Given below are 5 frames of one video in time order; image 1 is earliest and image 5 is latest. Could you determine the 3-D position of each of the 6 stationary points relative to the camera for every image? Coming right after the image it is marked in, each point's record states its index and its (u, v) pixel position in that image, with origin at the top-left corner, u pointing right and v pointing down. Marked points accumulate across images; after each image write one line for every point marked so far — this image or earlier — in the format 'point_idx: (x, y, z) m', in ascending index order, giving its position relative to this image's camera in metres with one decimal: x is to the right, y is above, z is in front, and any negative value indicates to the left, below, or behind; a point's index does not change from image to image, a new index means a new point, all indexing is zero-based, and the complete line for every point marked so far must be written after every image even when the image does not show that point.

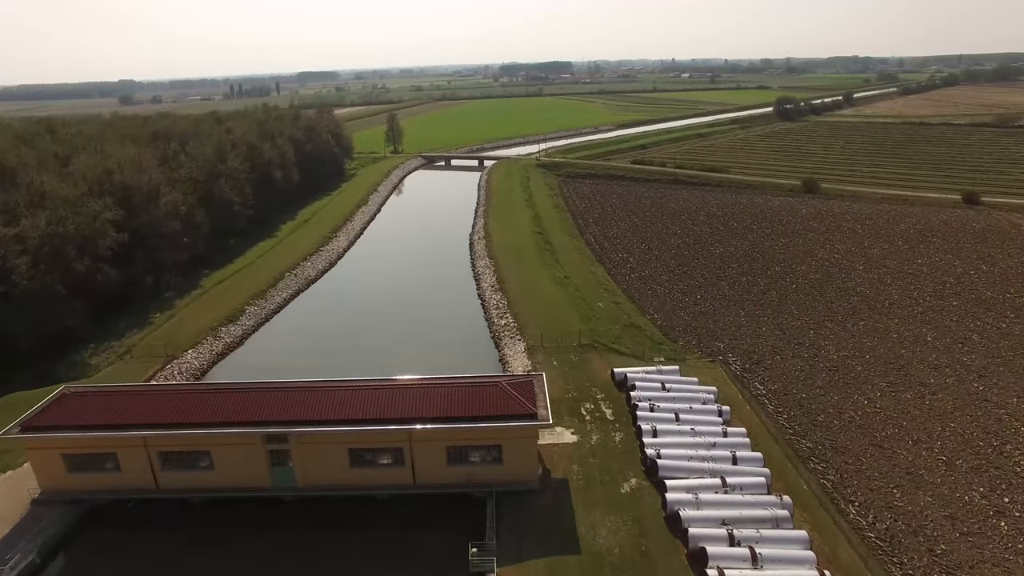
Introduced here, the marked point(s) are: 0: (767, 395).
0: (+7.2, -3.0, +19.1) m
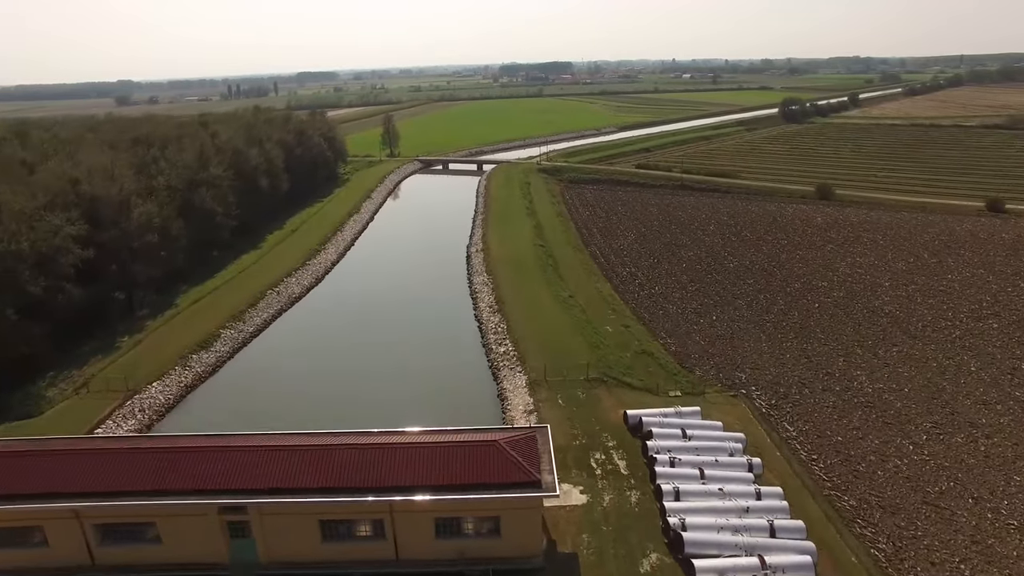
0: (+7.2, -3.8, +17.0) m
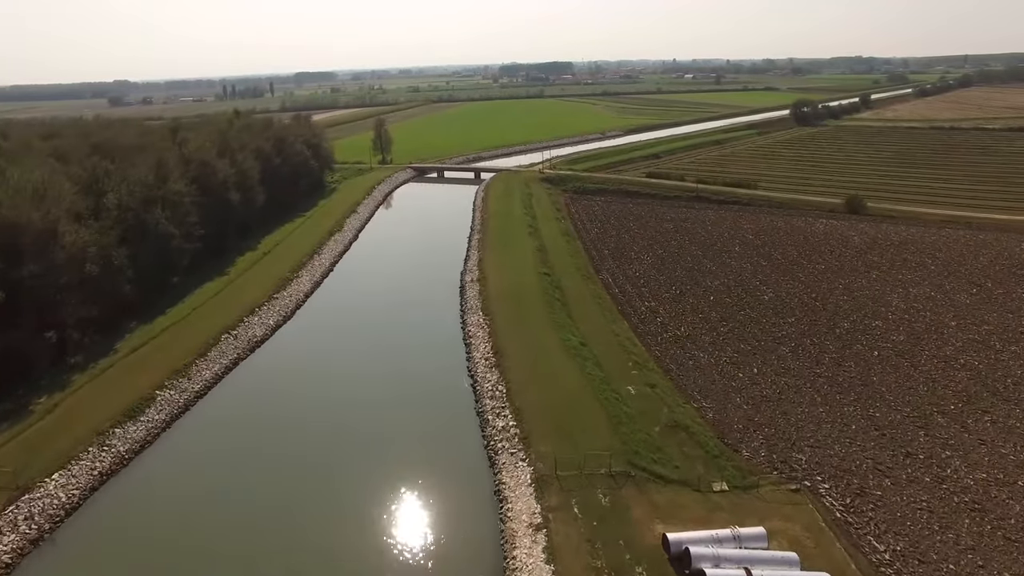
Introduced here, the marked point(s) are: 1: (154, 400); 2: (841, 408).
0: (+7.2, -5.2, +12.8) m
1: (-10.0, -3.1, +18.7) m
2: (+9.1, -3.3, +18.6) m
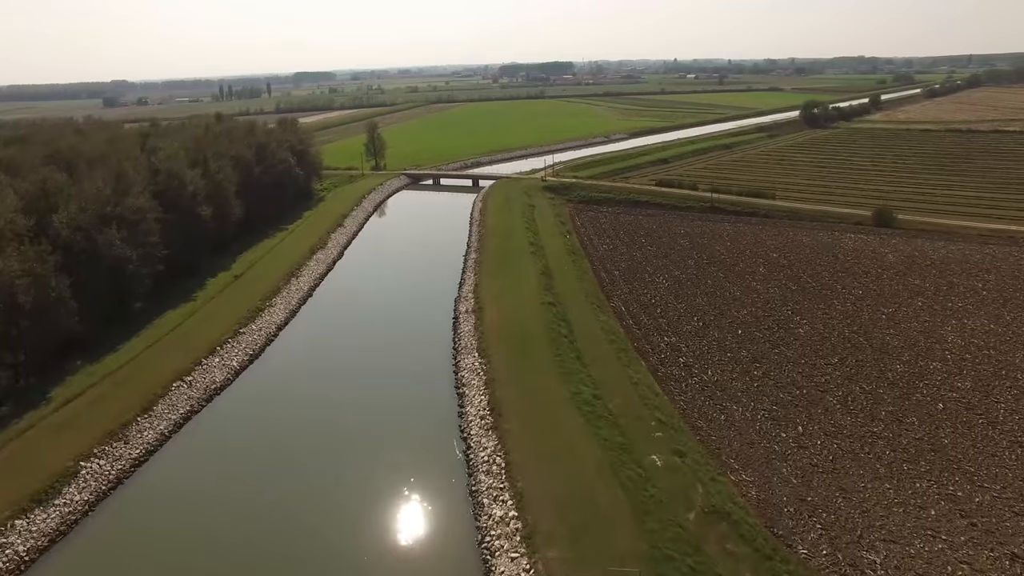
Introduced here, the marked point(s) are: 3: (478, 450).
0: (+7.2, -6.3, +9.5) m
1: (-10.0, -4.2, +15.5) m
2: (+9.1, -4.4, +15.3) m
3: (-0.8, -3.8, +16.4) m
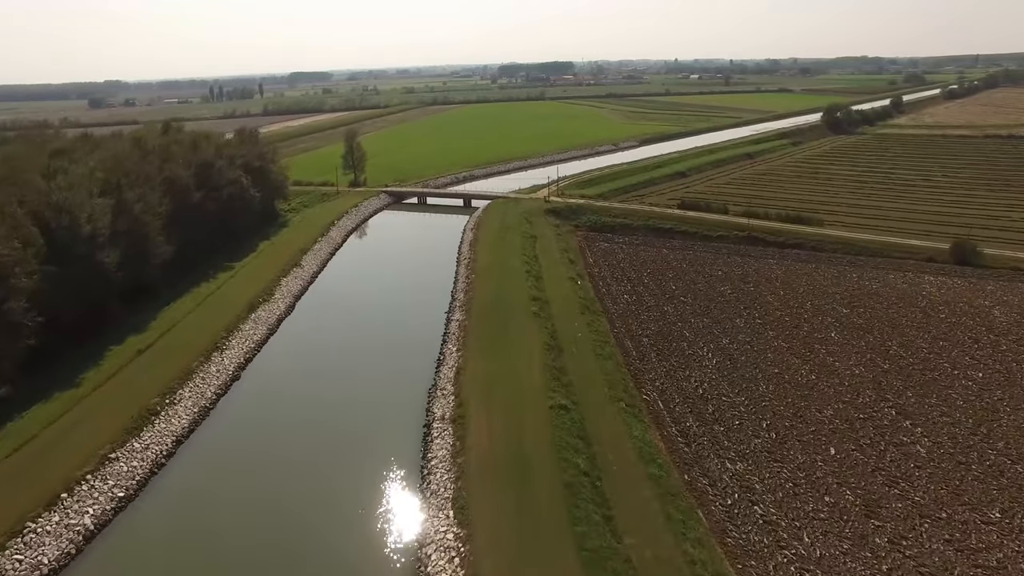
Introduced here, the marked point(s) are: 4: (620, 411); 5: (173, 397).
0: (+7.1, -8.8, +2.2) m
1: (-10.1, -6.7, +8.2) m
2: (+8.9, -6.8, +8.0) m
3: (-1.0, -6.3, +9.1) m
4: (+2.9, -3.1, +17.6) m
5: (-9.7, -3.2, +19.2) m
